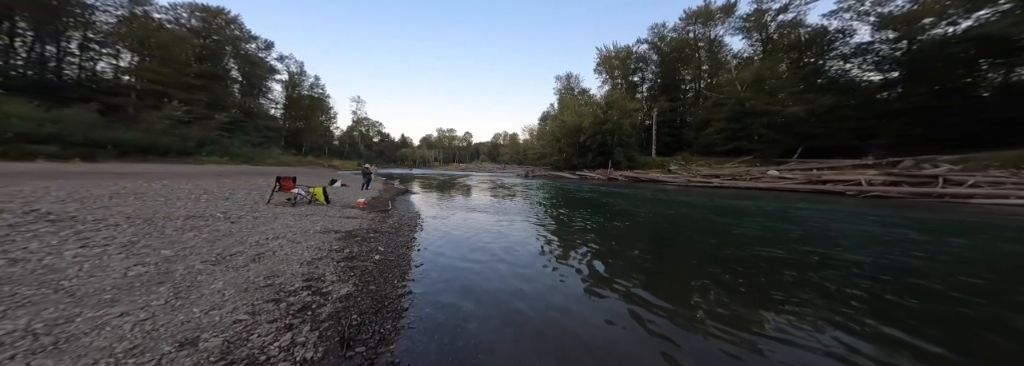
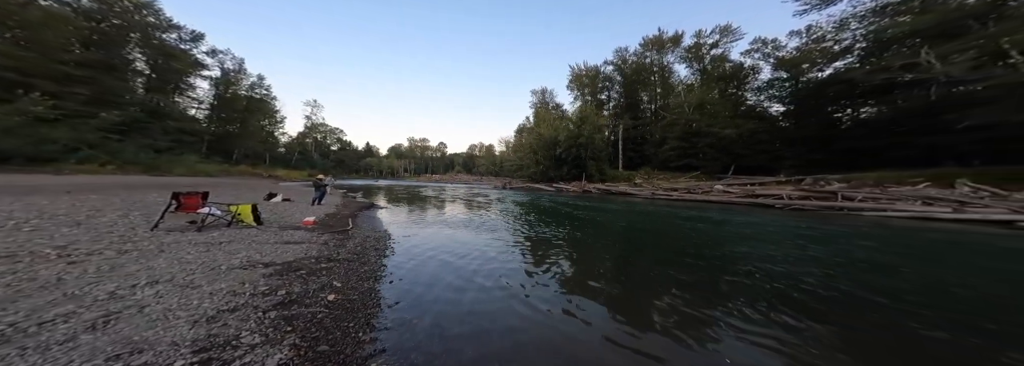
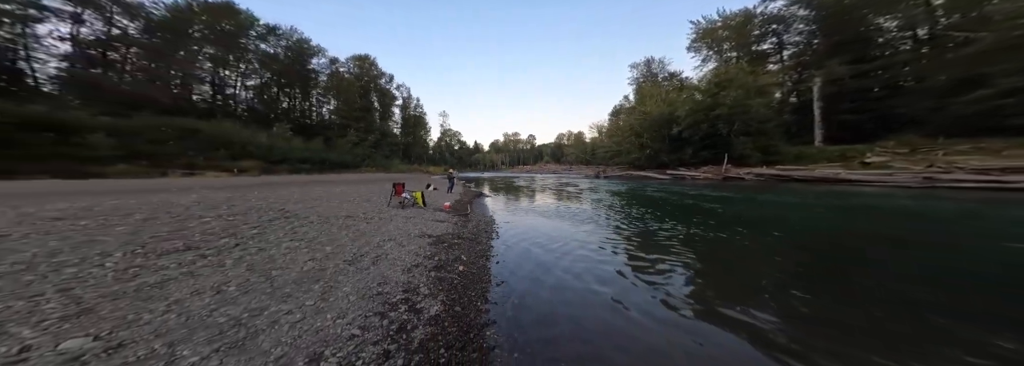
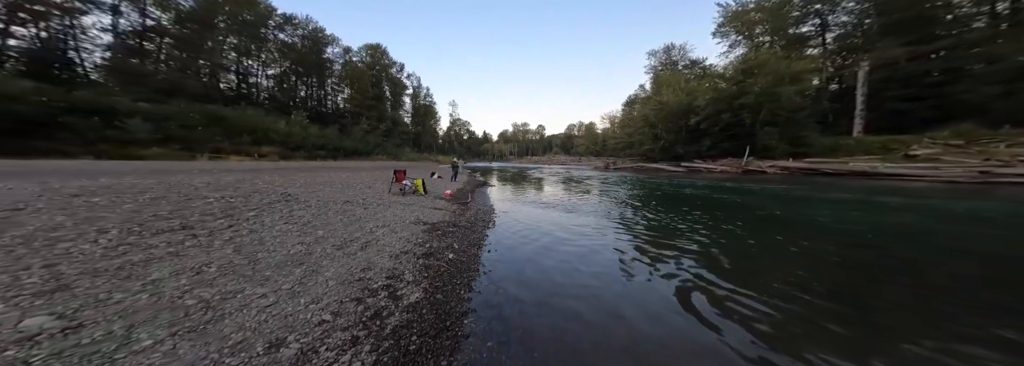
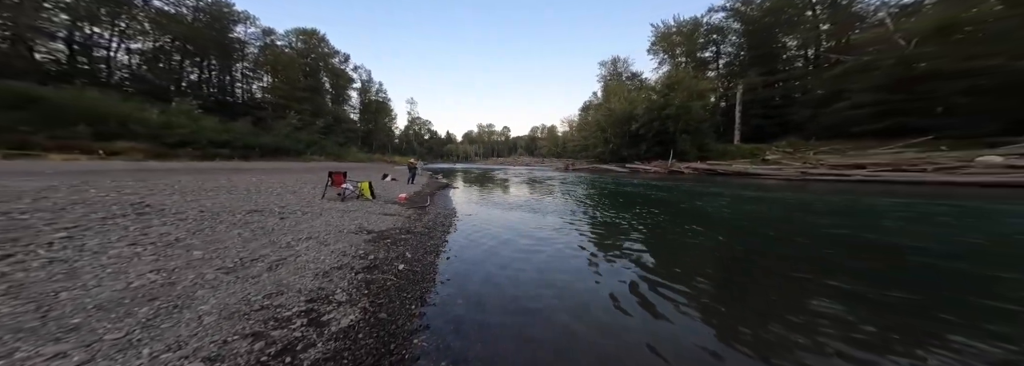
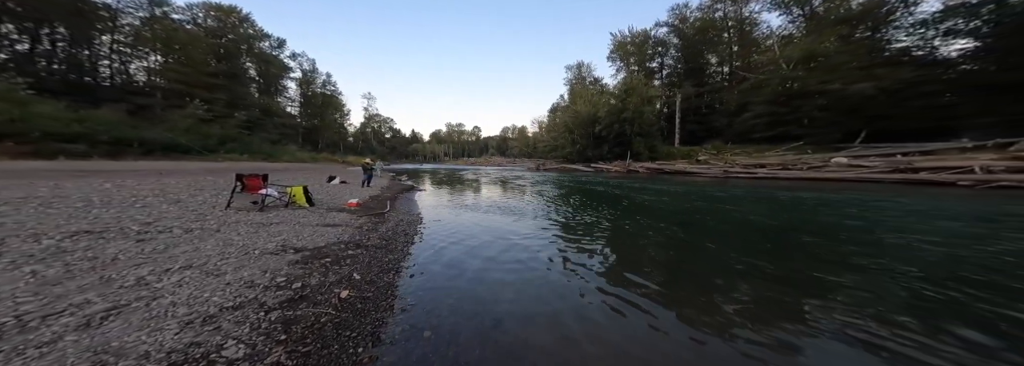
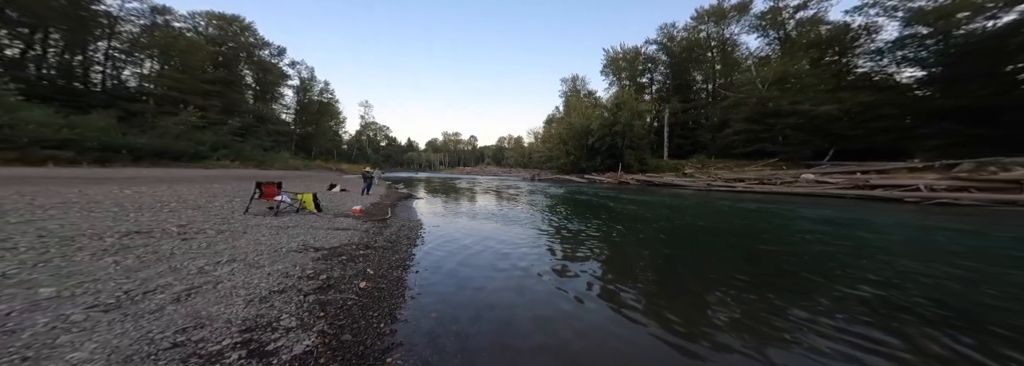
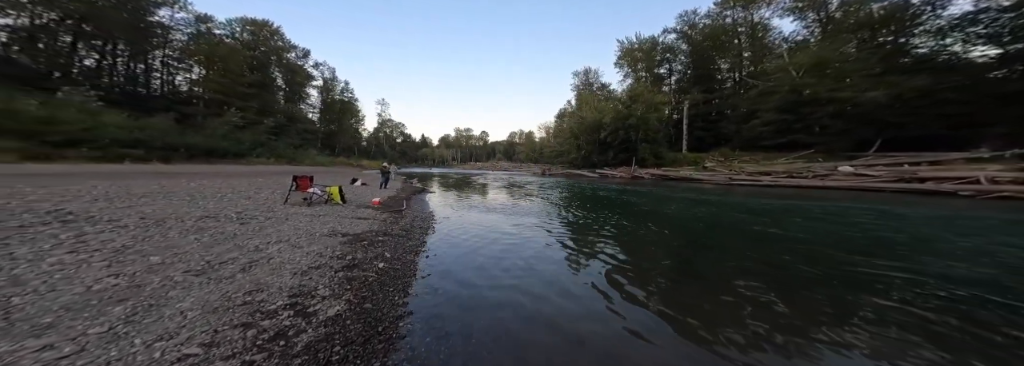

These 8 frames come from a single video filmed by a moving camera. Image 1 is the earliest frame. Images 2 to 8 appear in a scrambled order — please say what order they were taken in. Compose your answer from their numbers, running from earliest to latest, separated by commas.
8, 4, 5, 6, 7, 2, 3
